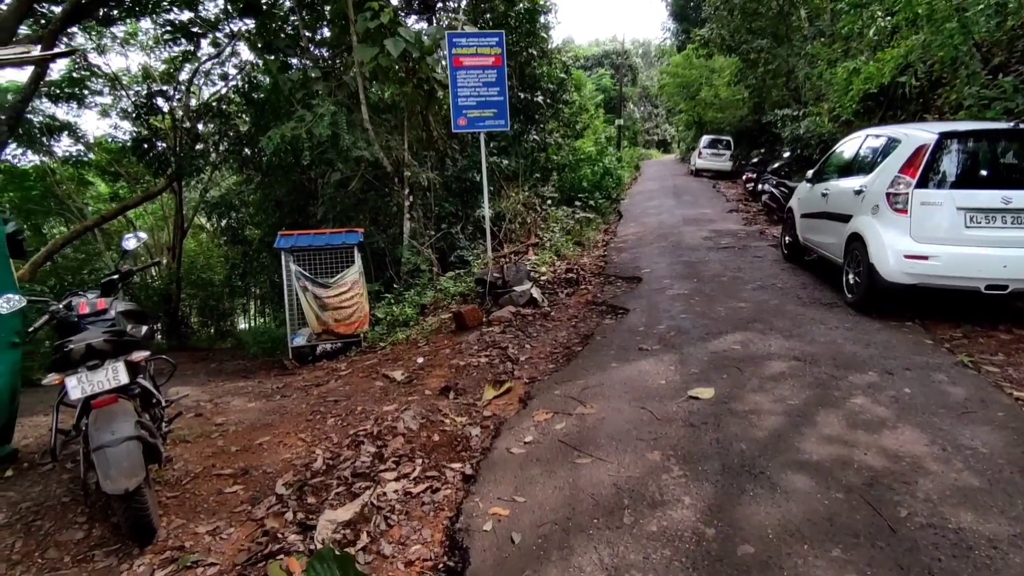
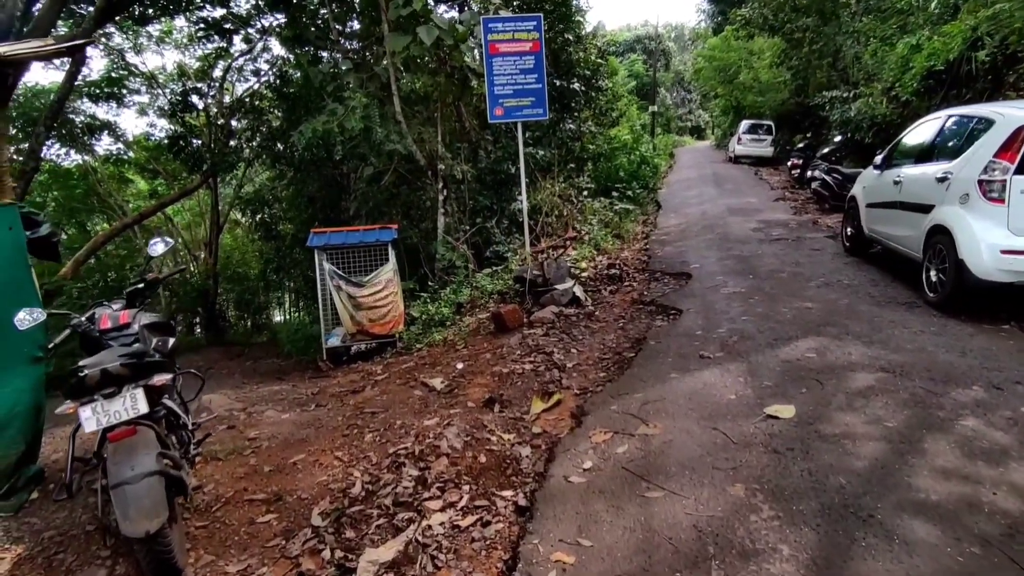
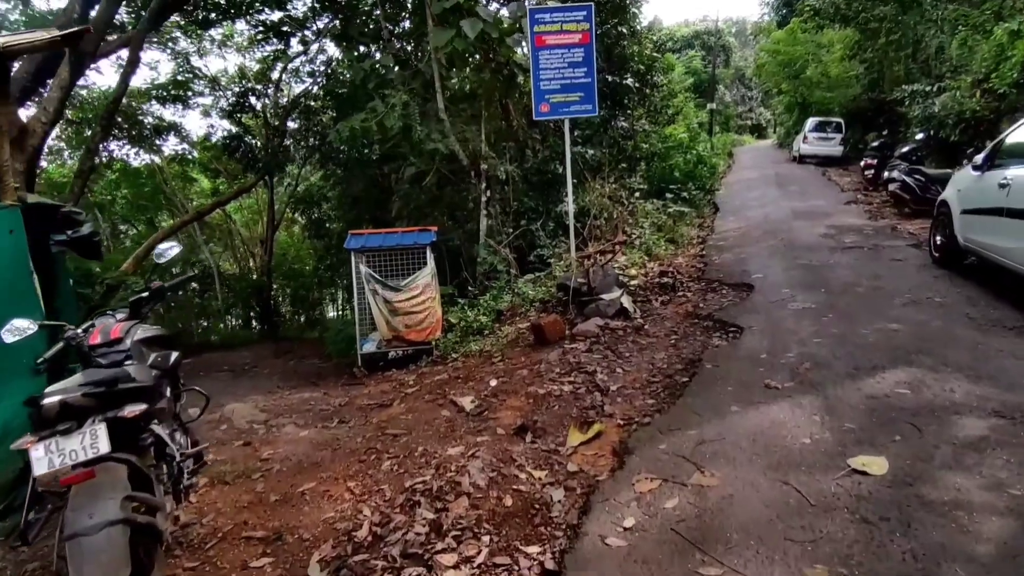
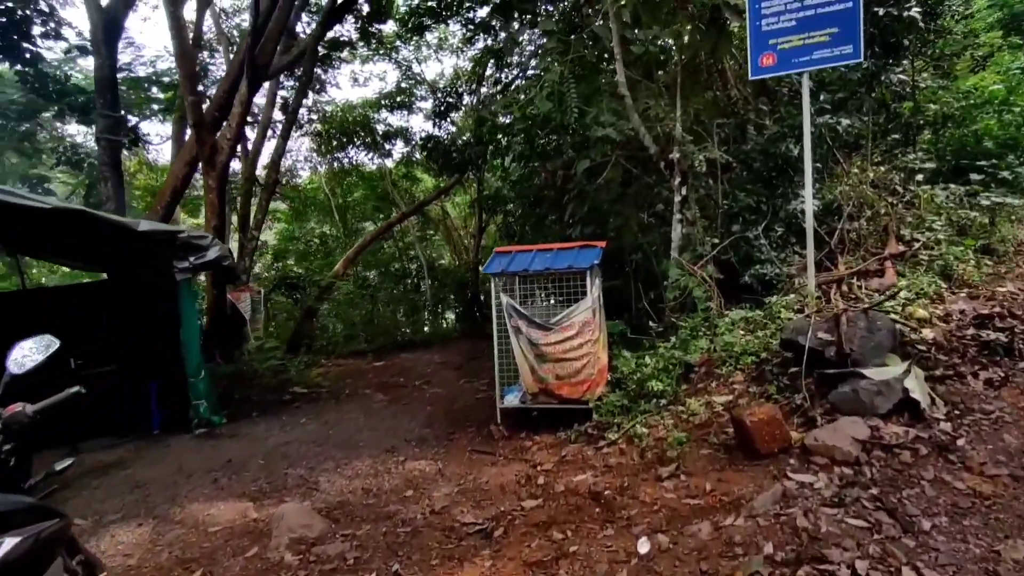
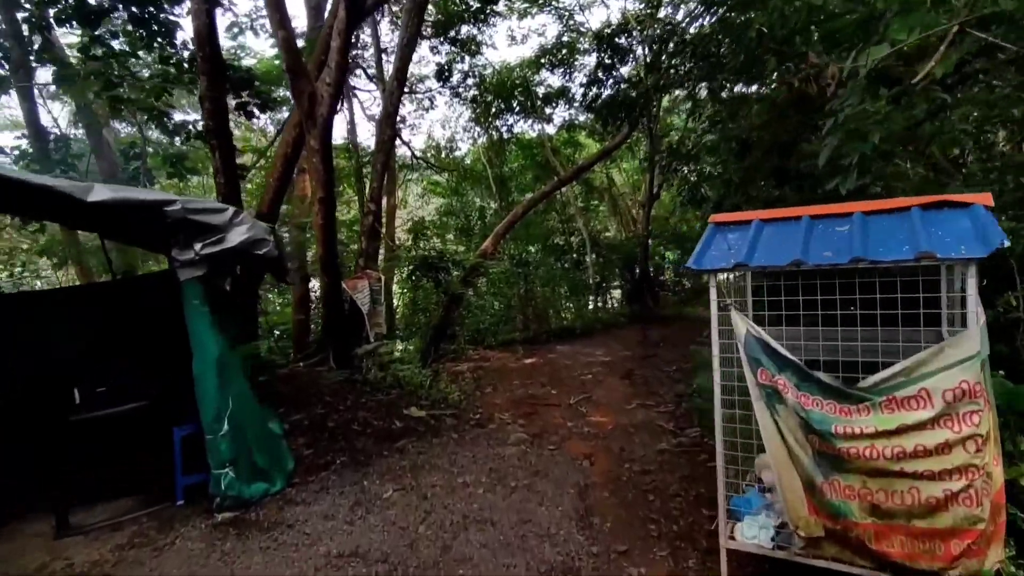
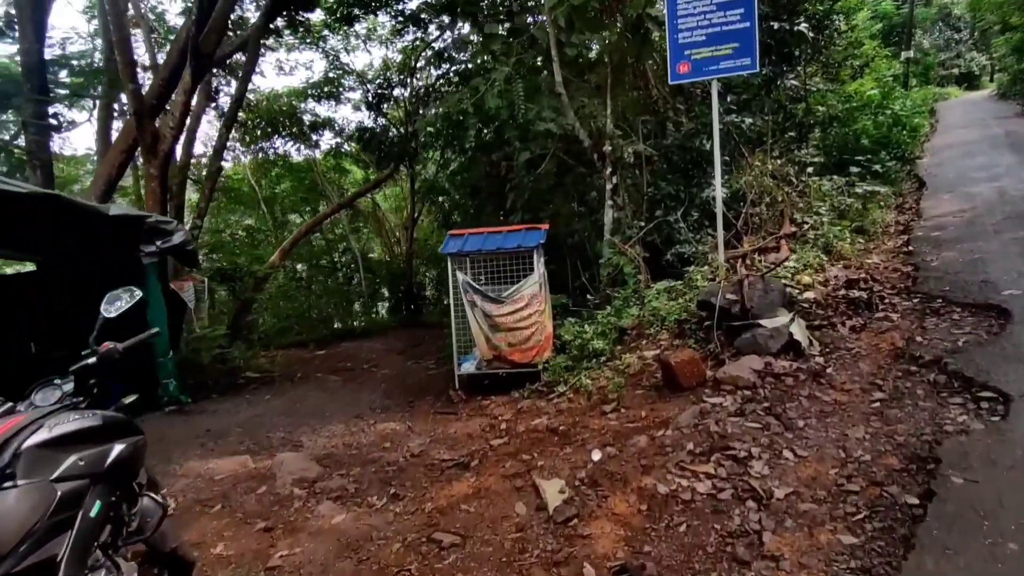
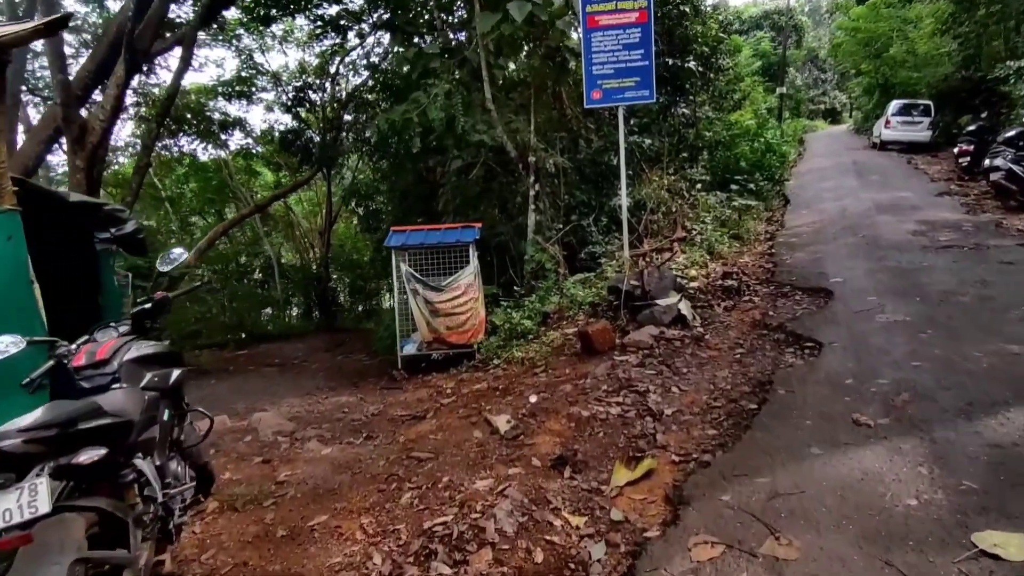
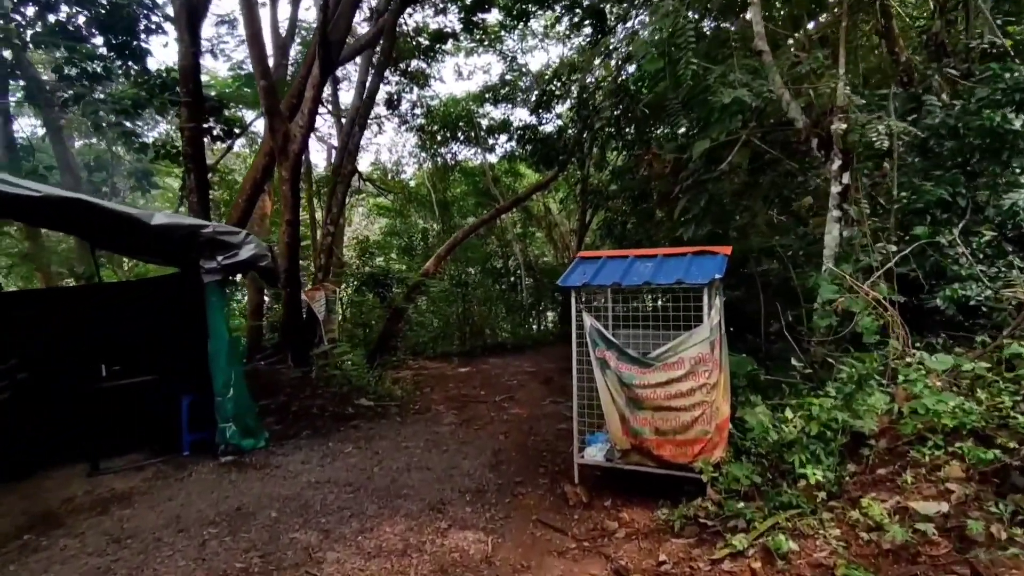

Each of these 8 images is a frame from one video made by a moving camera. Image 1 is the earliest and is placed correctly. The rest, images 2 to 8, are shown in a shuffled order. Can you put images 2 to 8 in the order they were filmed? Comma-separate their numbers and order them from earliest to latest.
2, 3, 7, 6, 4, 8, 5
